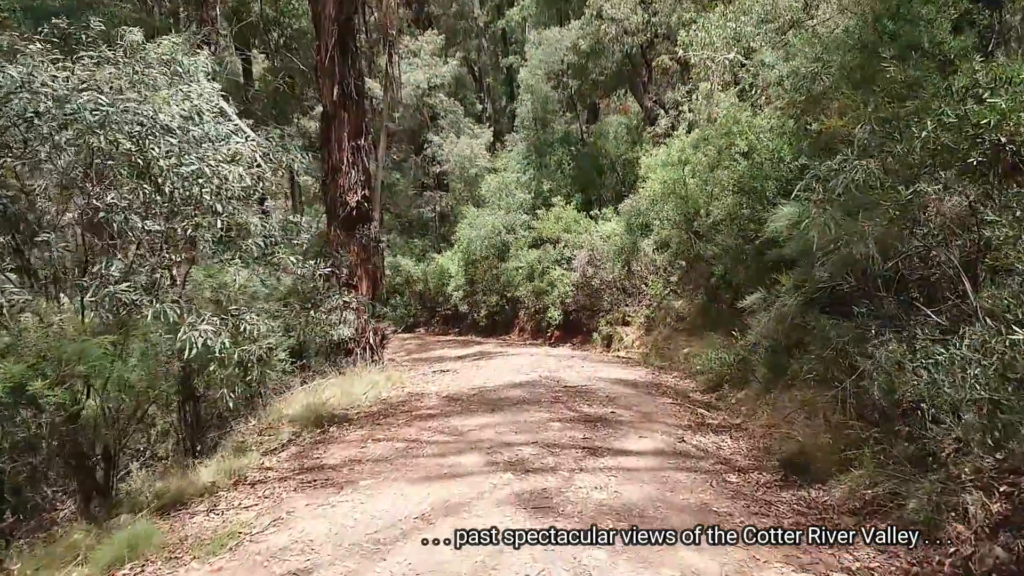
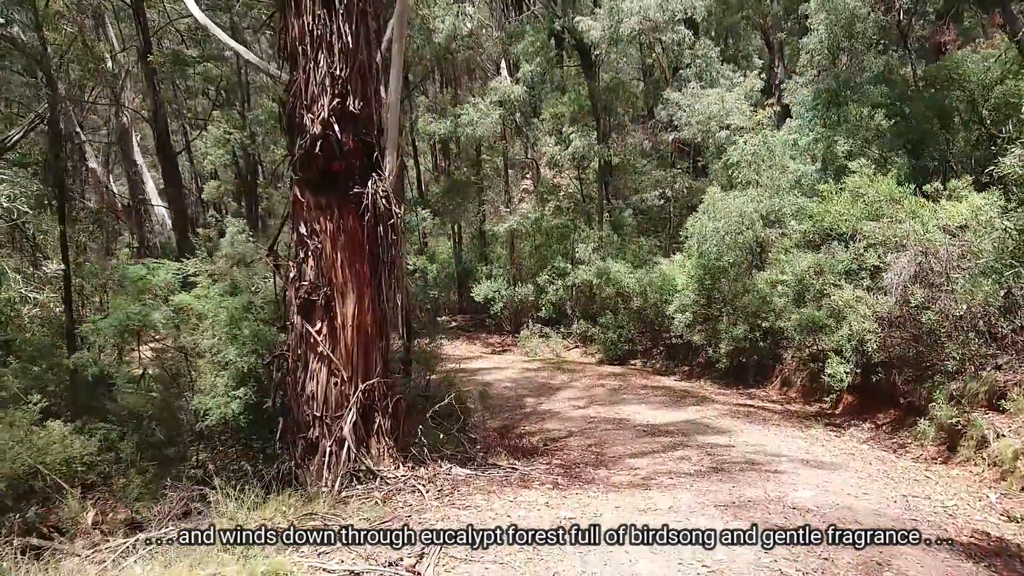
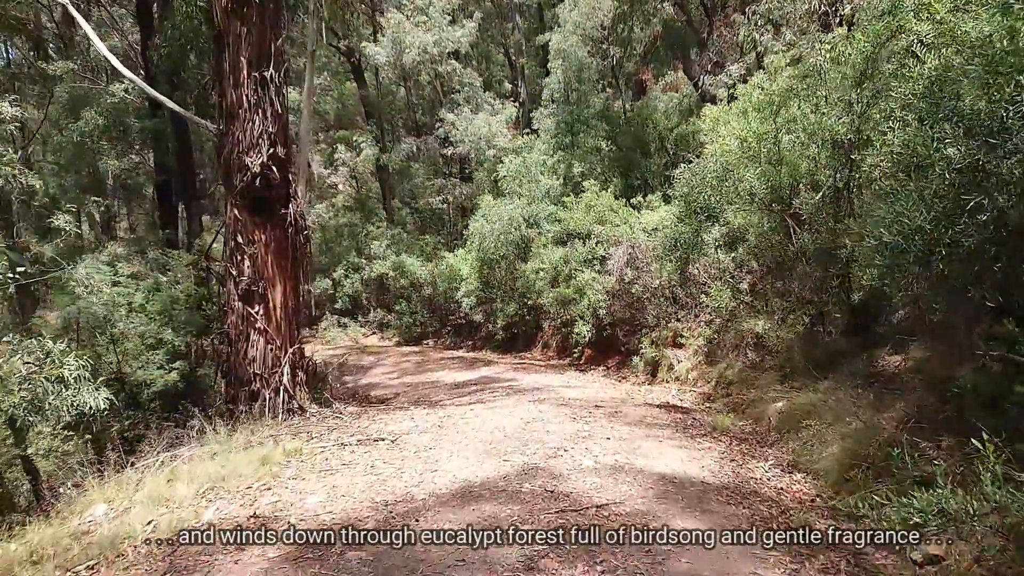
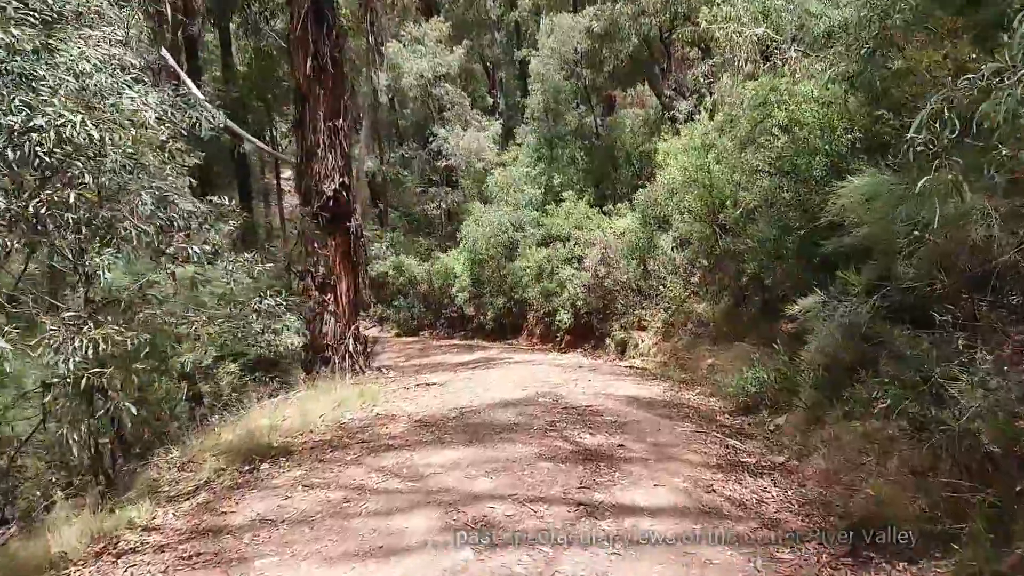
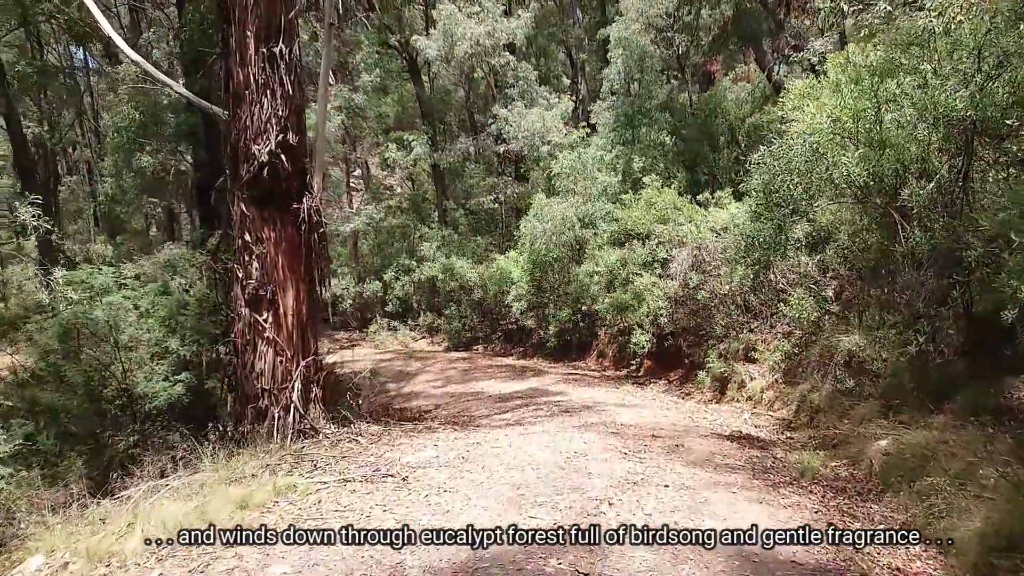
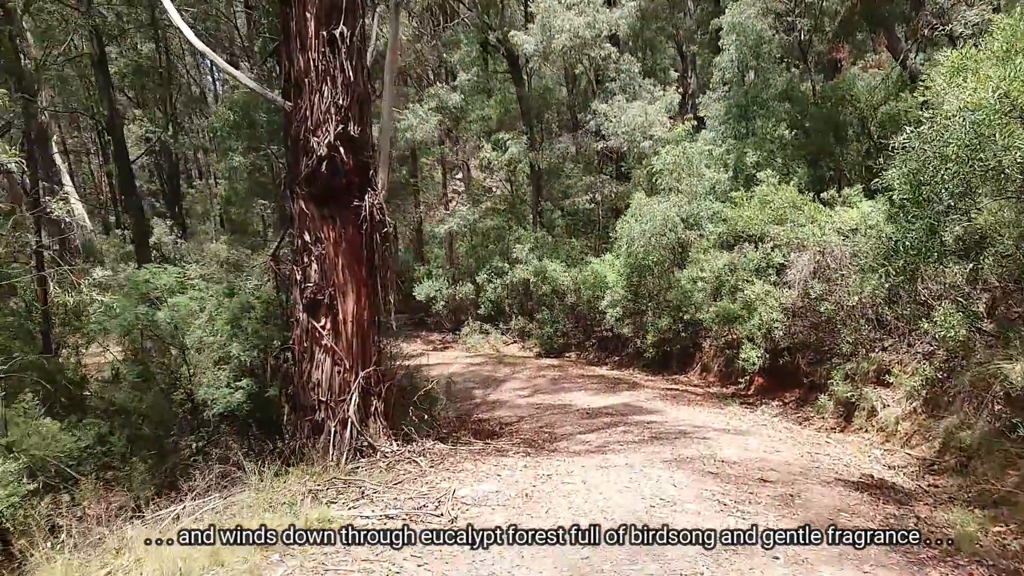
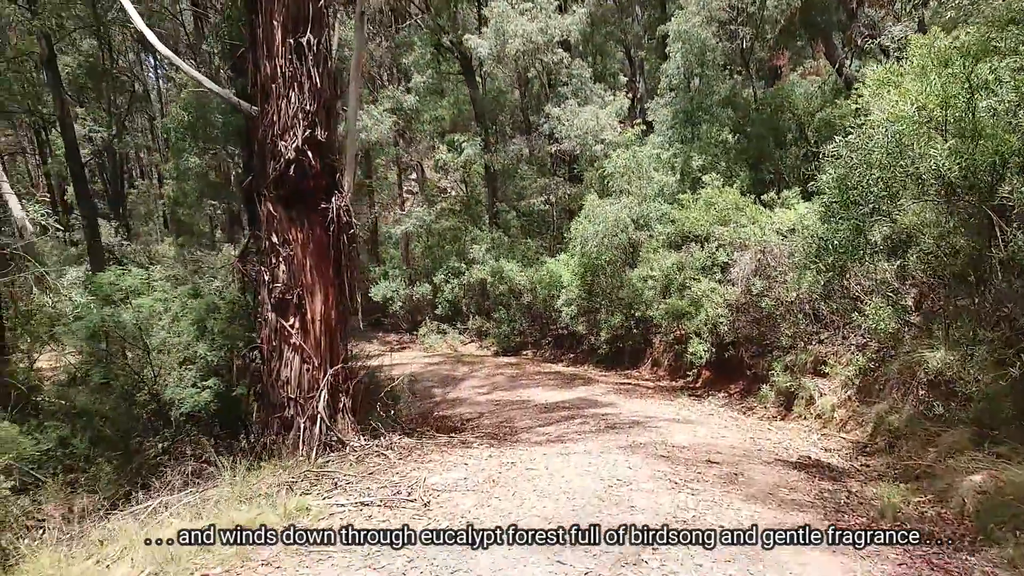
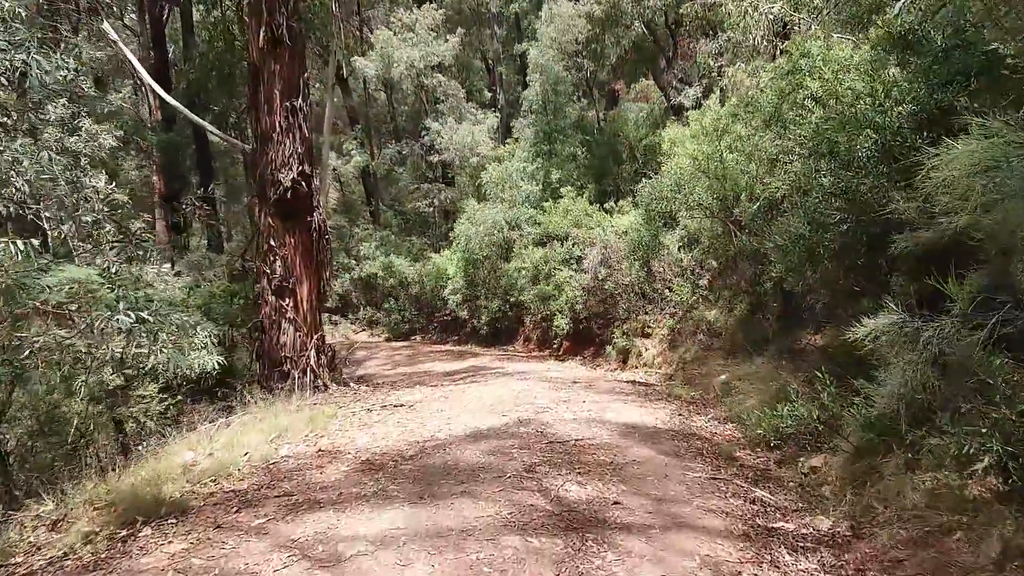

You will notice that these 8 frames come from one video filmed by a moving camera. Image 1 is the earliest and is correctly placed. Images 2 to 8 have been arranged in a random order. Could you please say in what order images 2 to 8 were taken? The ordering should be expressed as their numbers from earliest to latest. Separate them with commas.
4, 8, 3, 5, 7, 6, 2
